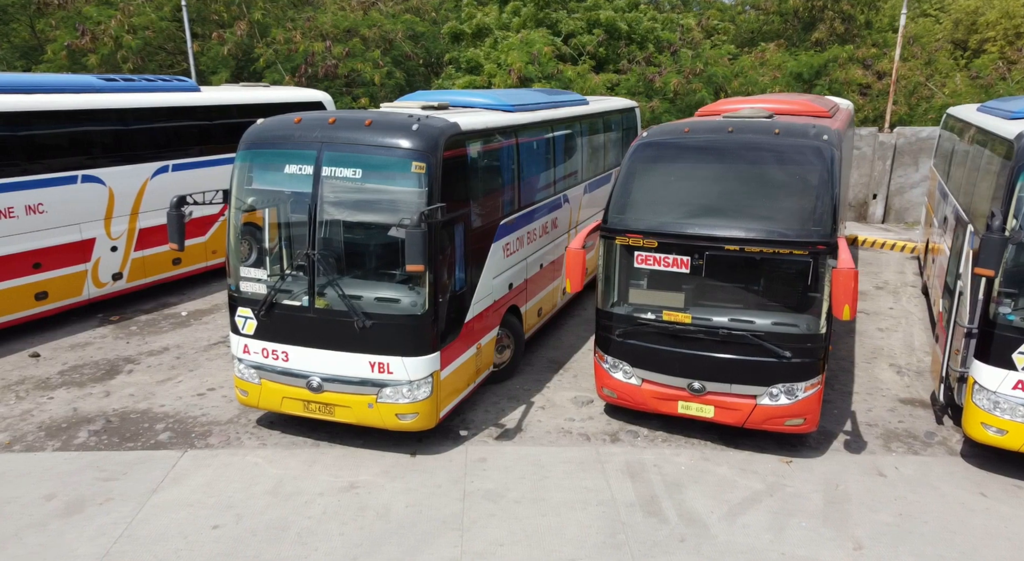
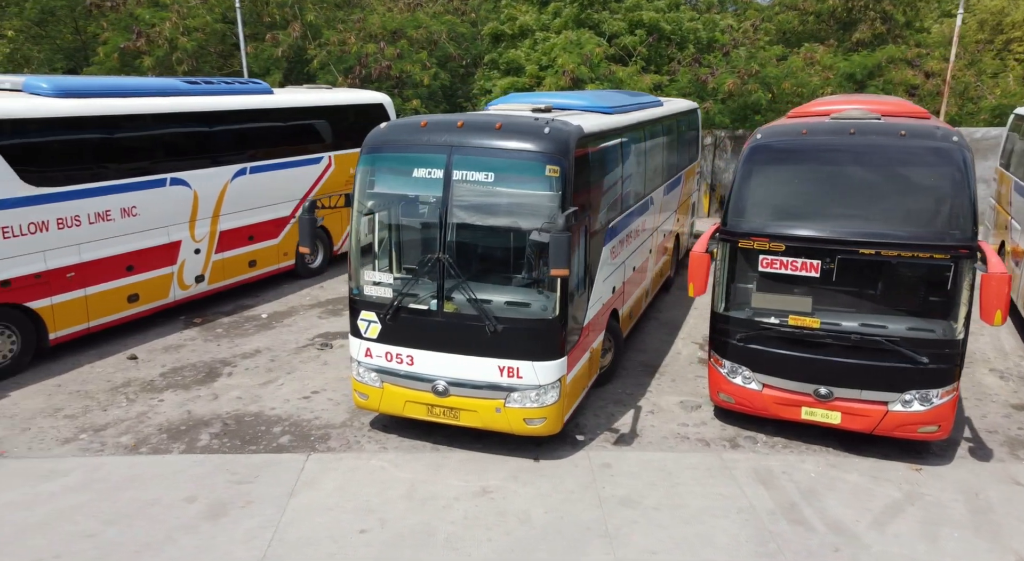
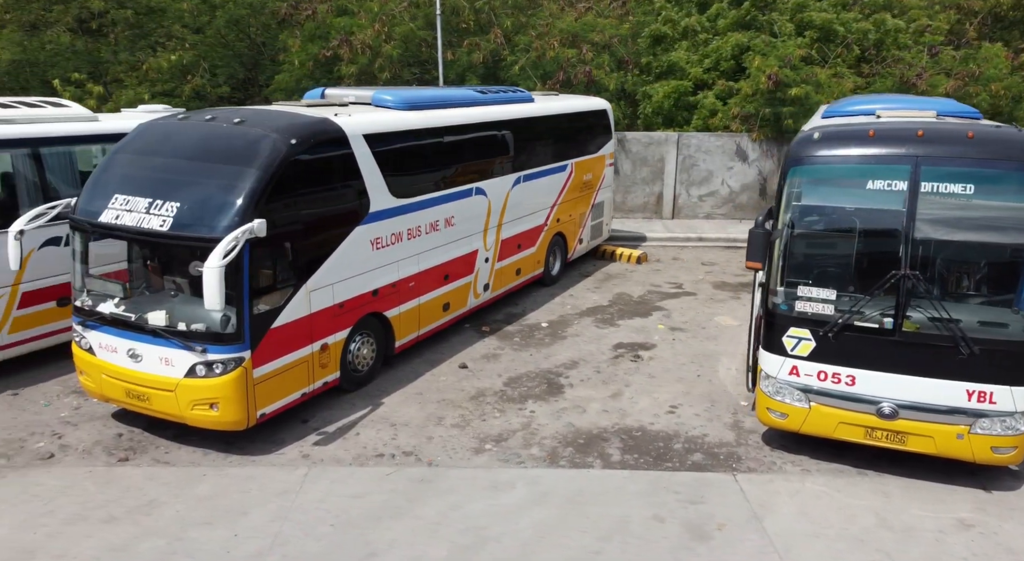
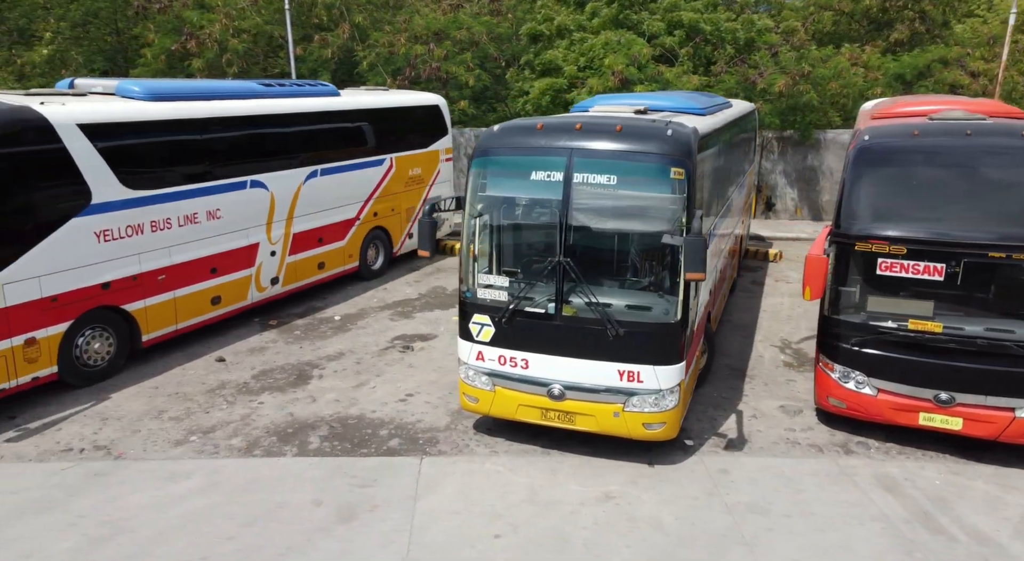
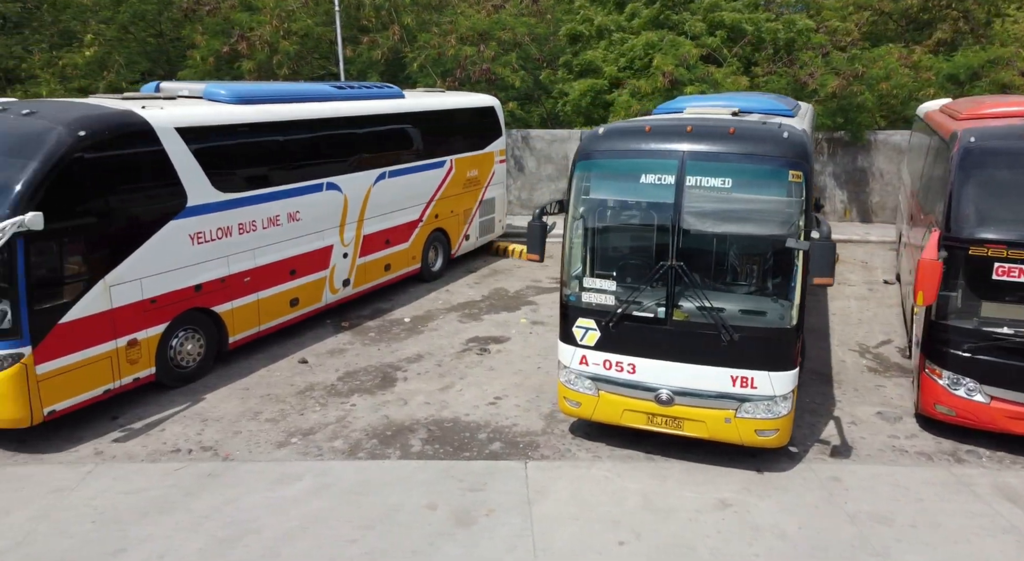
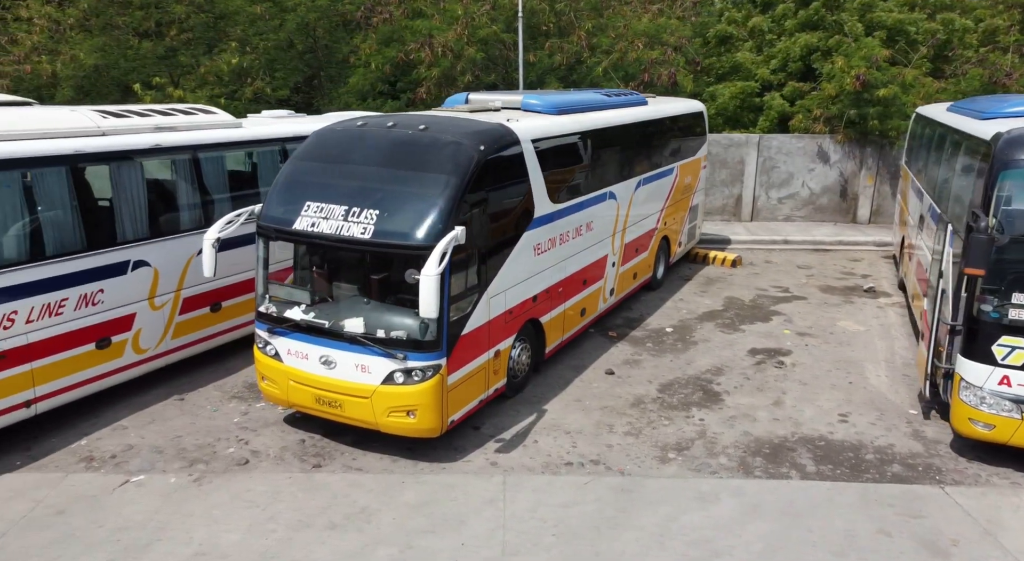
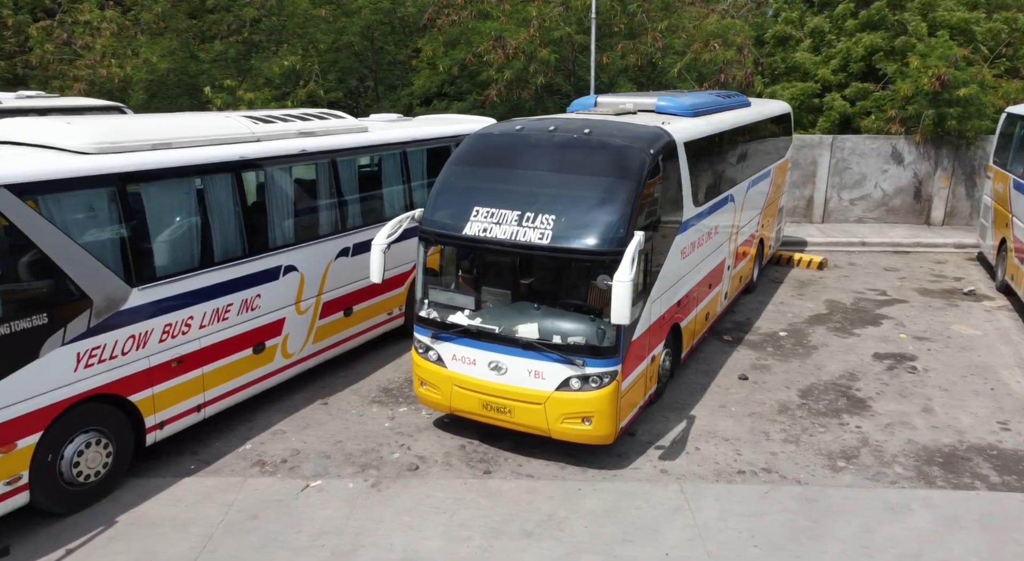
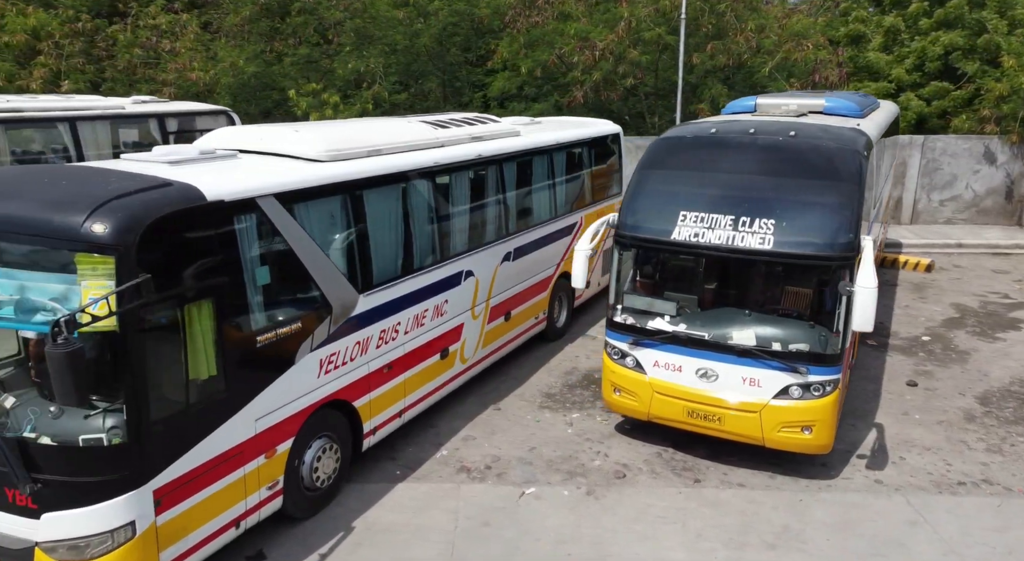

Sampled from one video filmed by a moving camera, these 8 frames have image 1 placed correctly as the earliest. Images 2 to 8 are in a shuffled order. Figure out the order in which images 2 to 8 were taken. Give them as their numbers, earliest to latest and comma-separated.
2, 4, 5, 3, 6, 7, 8
